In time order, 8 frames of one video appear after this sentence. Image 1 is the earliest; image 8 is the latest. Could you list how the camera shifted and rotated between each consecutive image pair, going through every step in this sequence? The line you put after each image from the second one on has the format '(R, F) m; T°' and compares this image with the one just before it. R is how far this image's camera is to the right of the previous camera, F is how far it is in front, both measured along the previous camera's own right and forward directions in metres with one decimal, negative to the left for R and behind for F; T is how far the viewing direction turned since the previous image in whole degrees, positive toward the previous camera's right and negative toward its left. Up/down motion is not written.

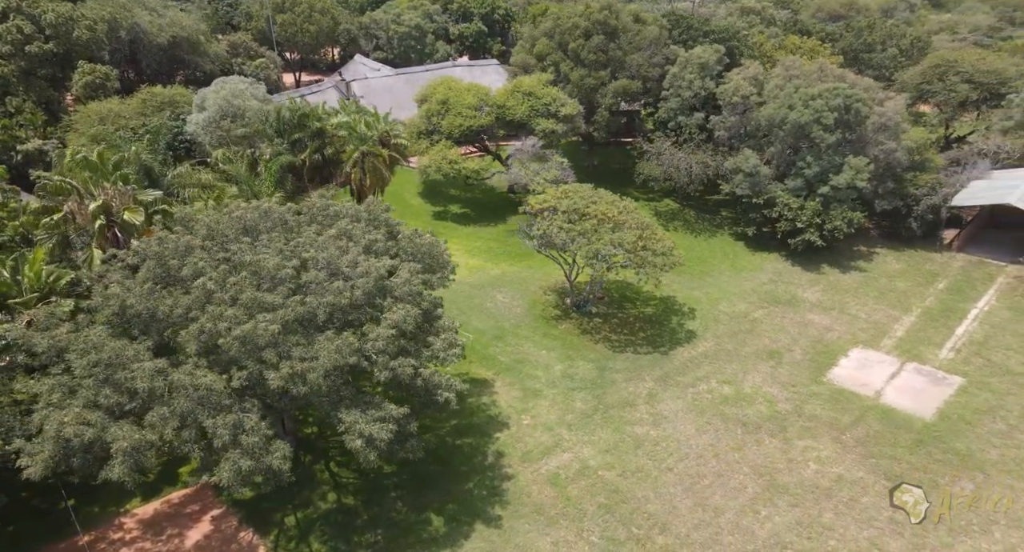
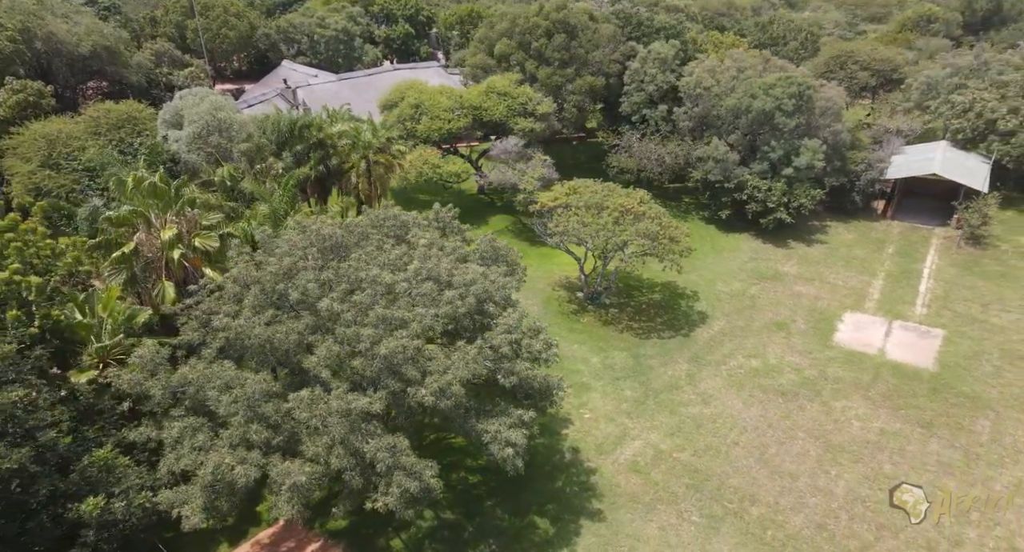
(-6.0, +0.5) m; +10°
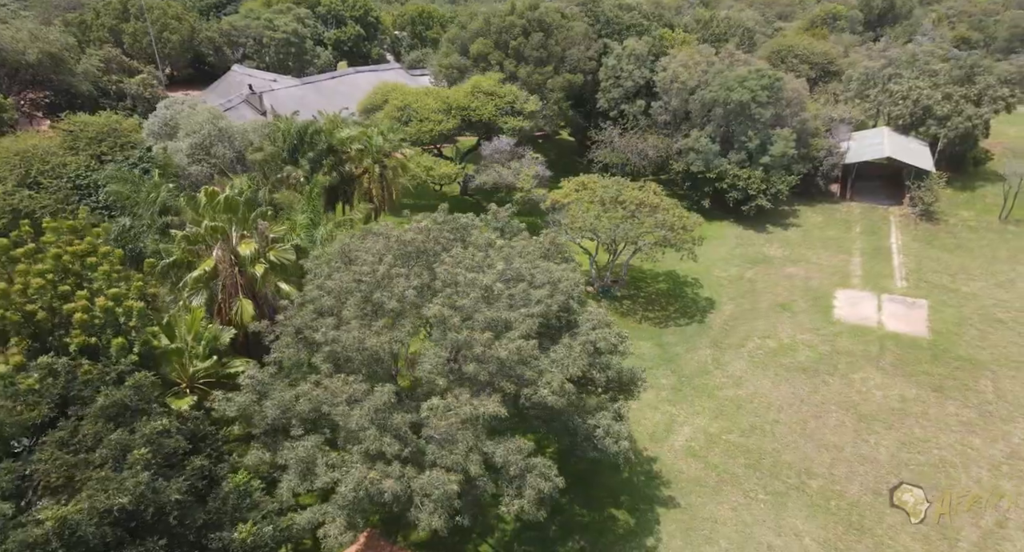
(-4.3, +0.3) m; +7°
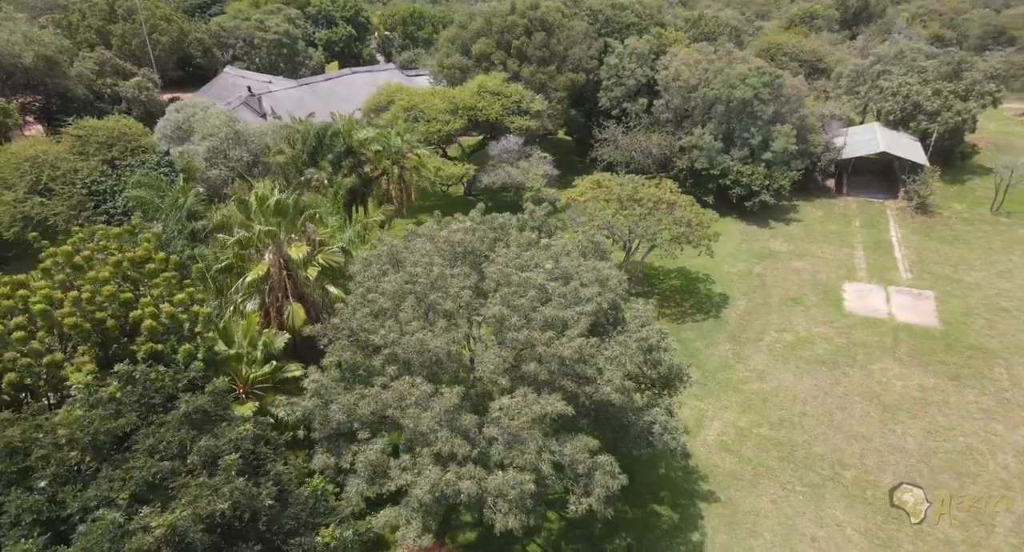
(-1.8, +0.1) m; +2°
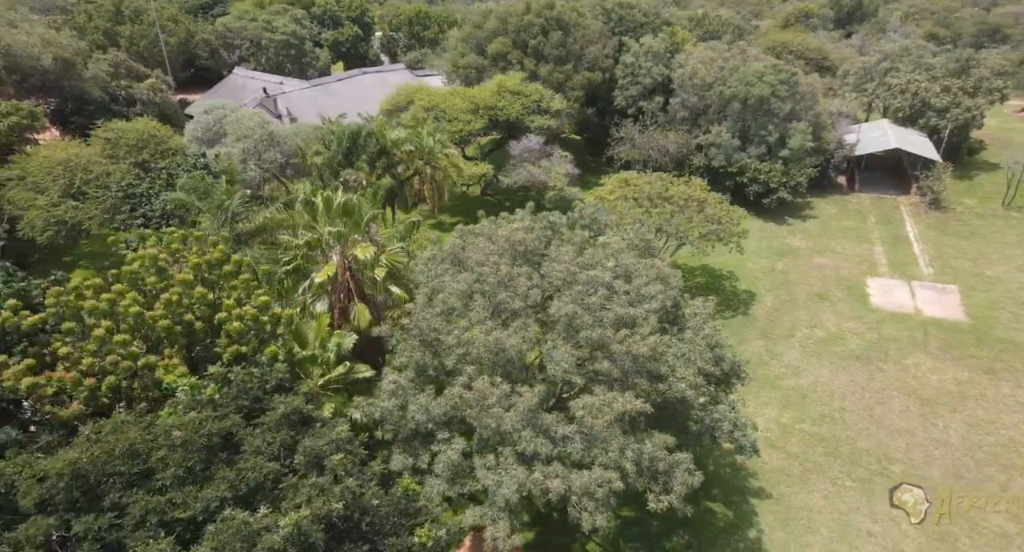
(-1.8, +0.1) m; +1°
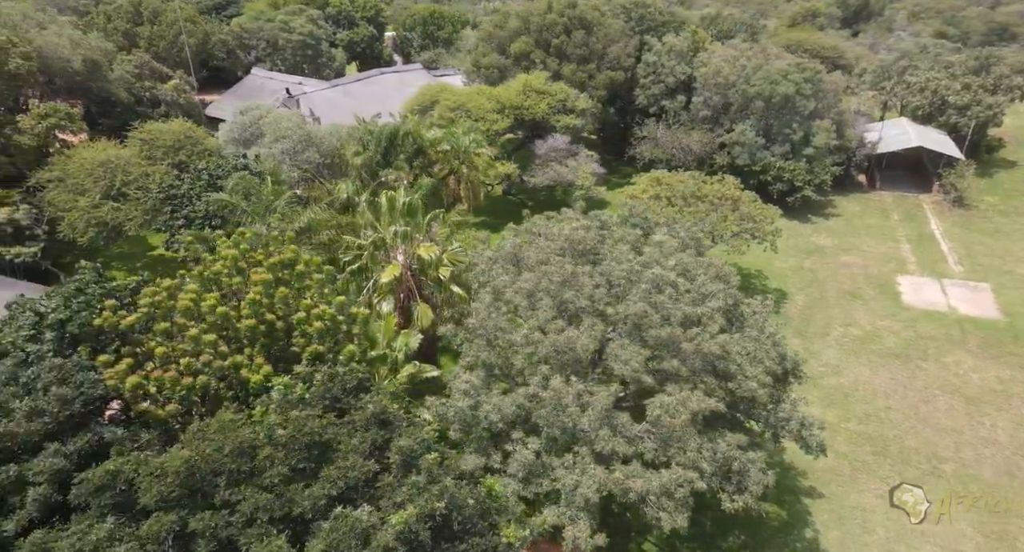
(-1.5, +0.2) m; 0°
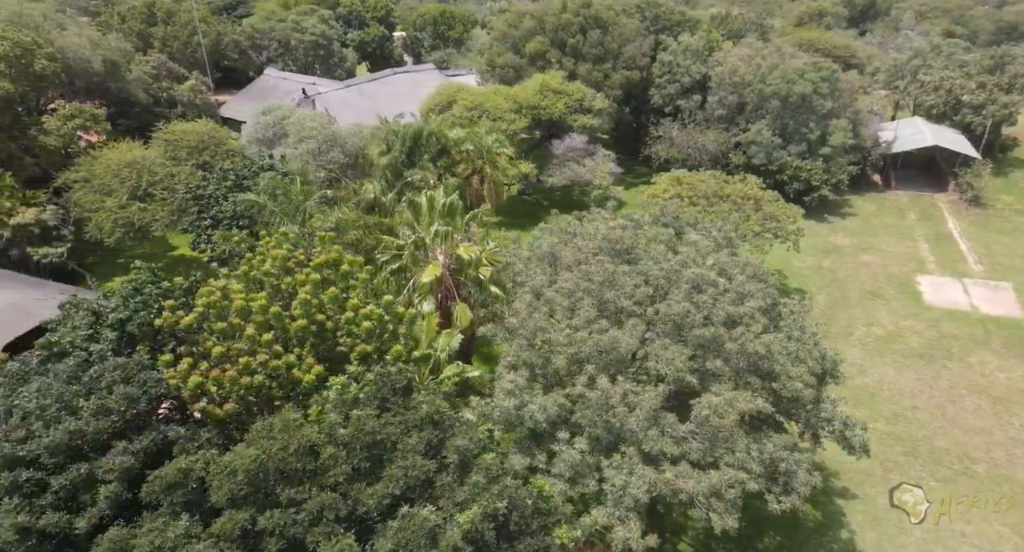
(-0.9, +0.1) m; 0°
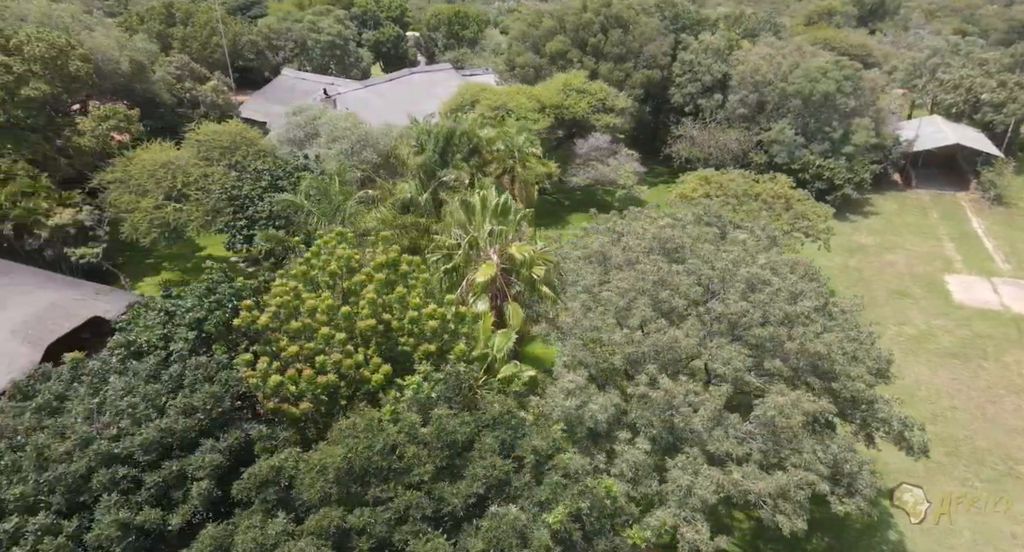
(-1.1, +0.2) m; 0°
